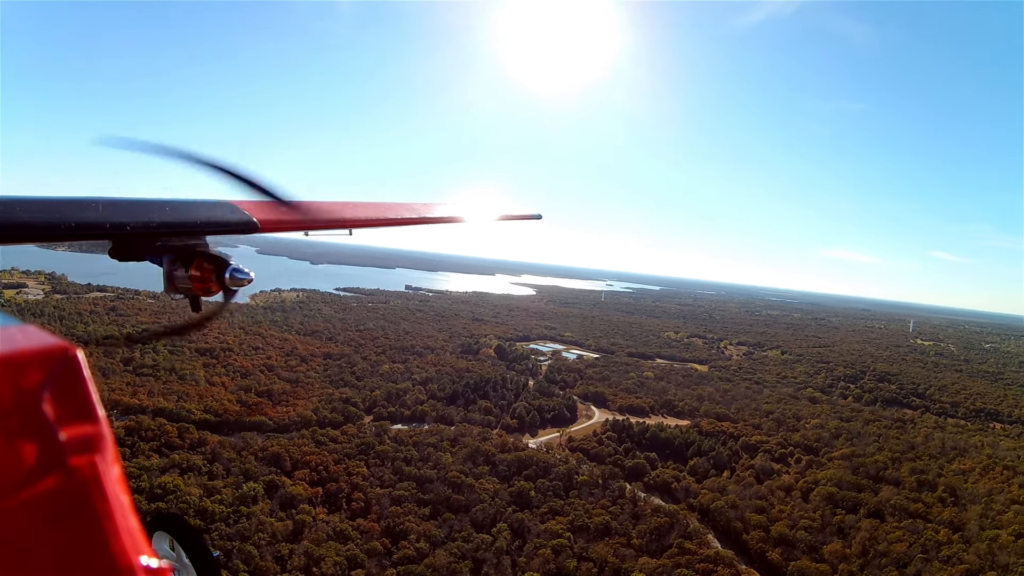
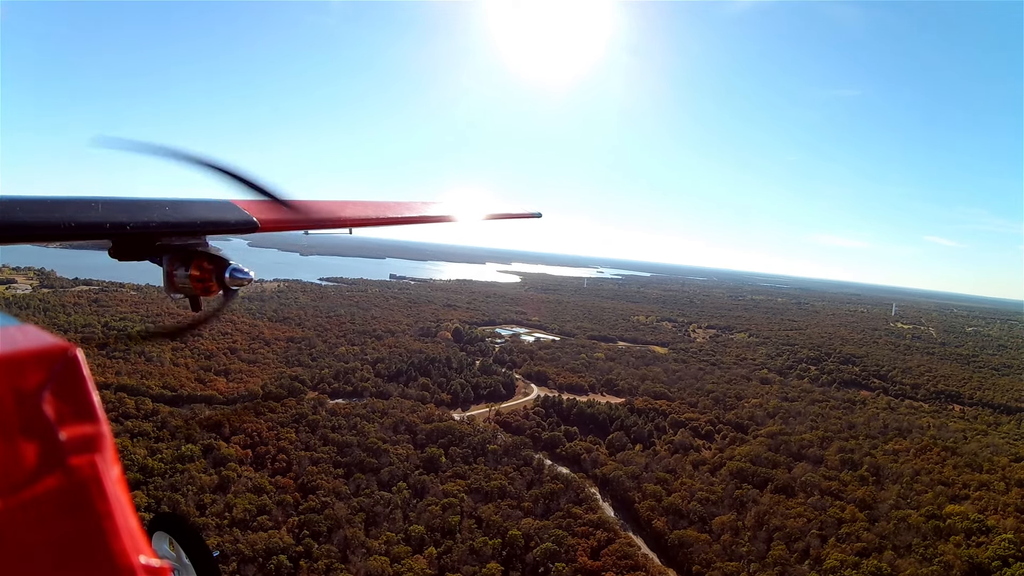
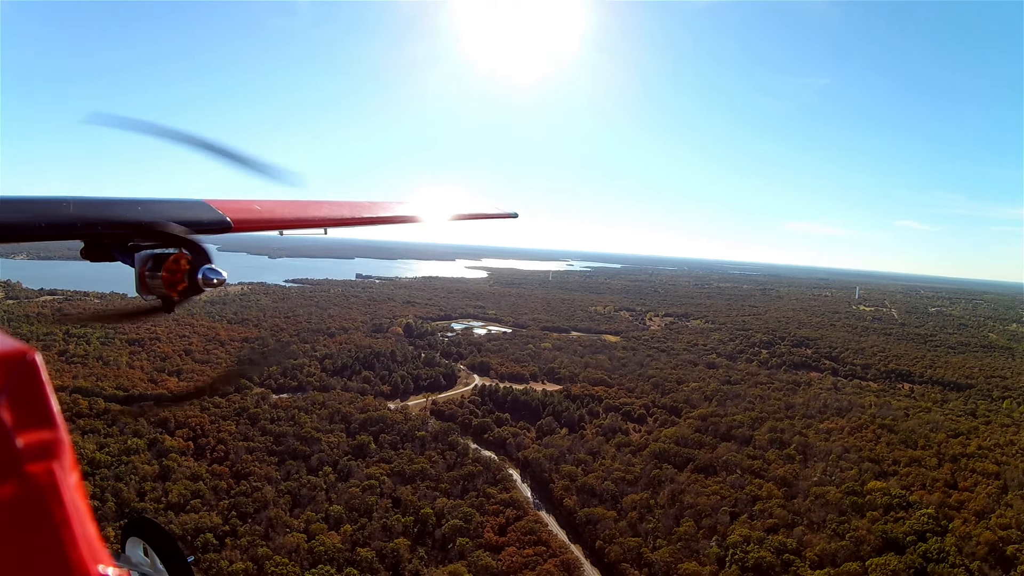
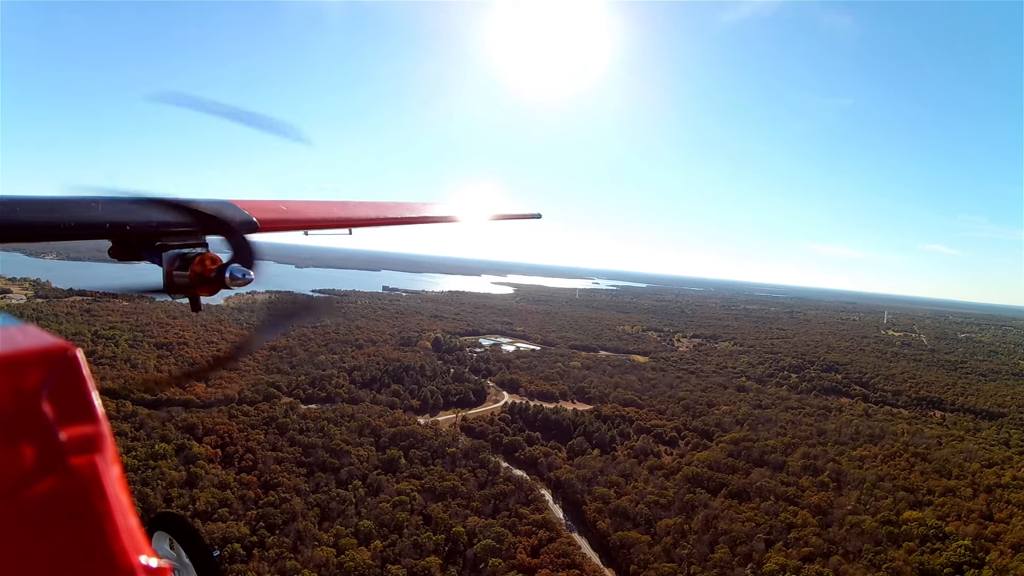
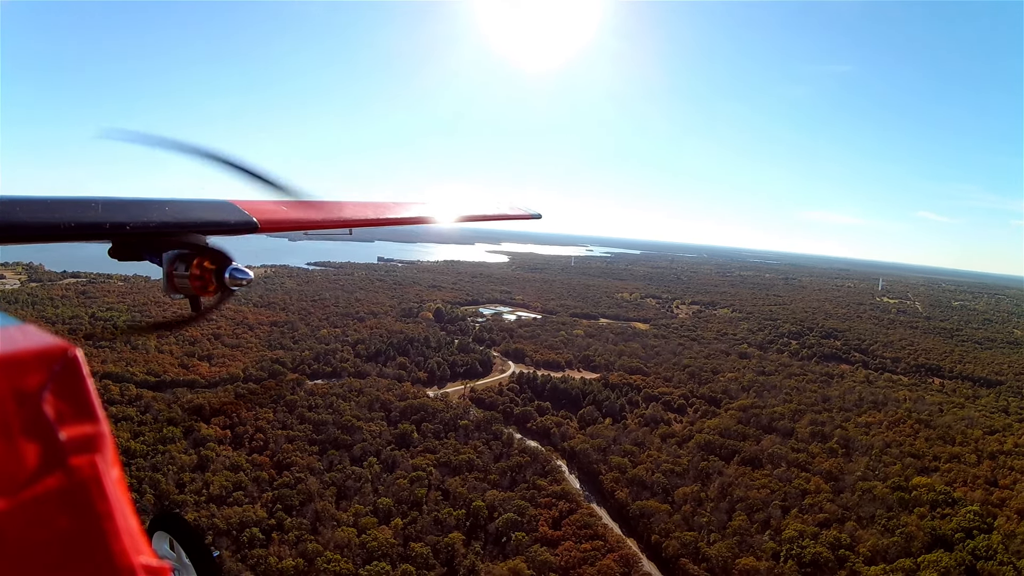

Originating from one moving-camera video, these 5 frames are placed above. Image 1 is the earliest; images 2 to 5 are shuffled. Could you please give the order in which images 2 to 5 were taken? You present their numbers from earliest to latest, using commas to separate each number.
2, 5, 4, 3
